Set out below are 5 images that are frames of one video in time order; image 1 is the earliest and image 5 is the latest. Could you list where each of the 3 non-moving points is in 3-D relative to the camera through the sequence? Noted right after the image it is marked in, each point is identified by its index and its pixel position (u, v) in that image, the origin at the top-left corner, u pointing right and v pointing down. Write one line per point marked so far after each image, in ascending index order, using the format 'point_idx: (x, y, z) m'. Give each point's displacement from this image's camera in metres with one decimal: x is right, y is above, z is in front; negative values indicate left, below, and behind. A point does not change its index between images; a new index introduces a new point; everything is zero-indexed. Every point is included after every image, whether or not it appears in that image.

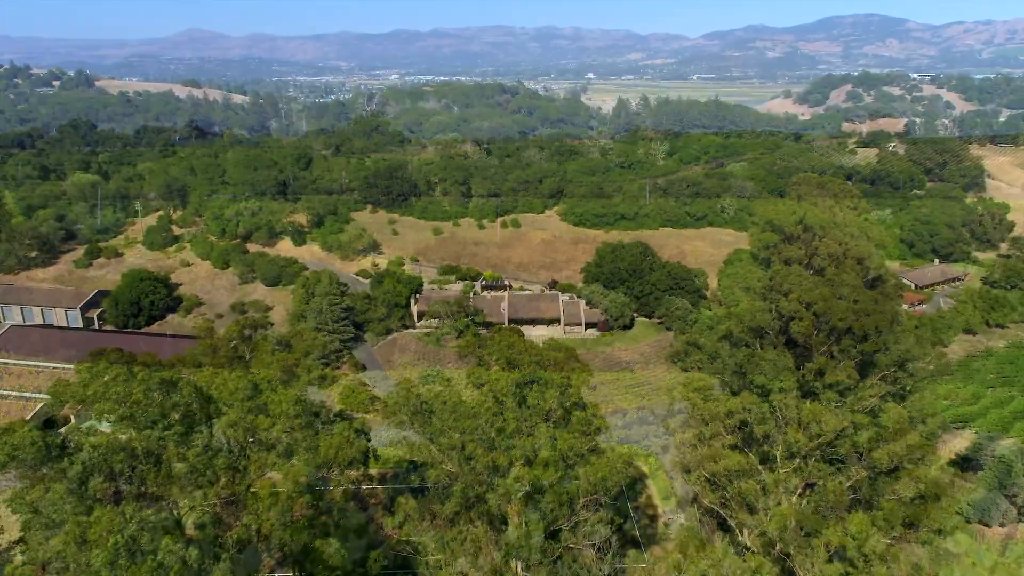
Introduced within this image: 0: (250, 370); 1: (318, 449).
0: (-5.7, -1.7, +16.4) m
1: (-3.9, -3.2, +15.2) m
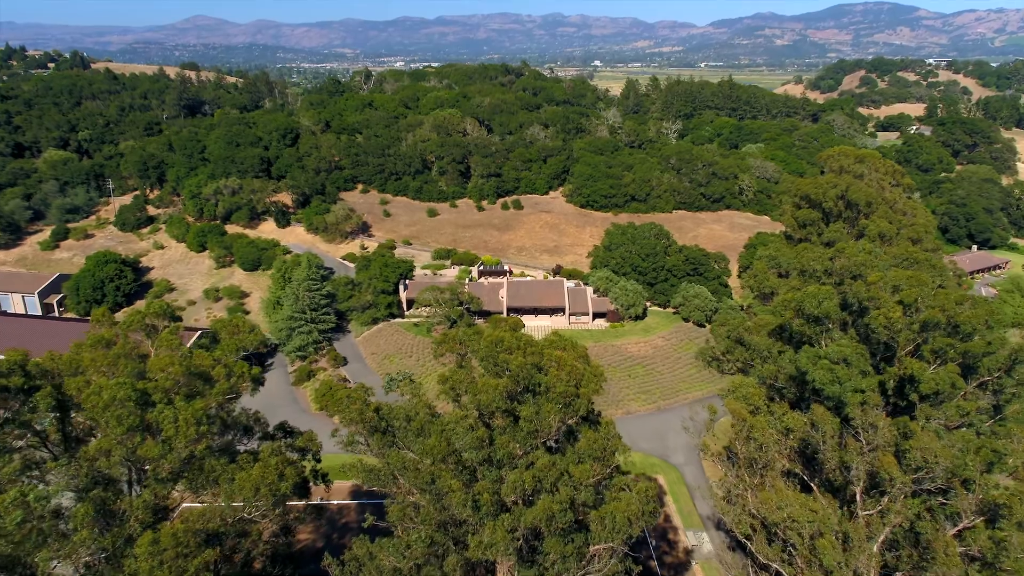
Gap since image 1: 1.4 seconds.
0: (-5.9, -1.3, +12.3) m
1: (-4.1, -2.8, +11.1) m
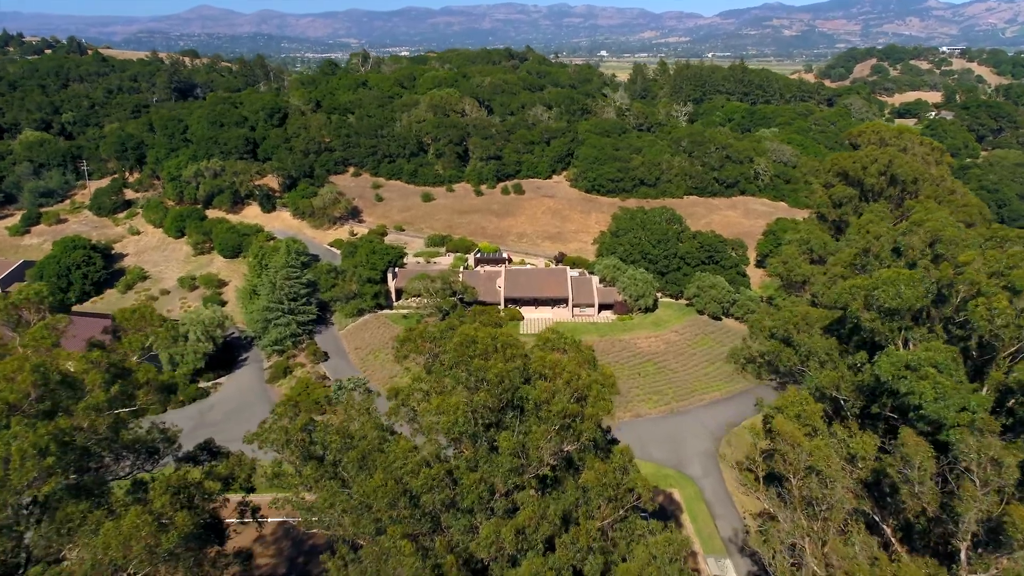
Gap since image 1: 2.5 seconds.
0: (-6.1, -1.1, +9.2) m
1: (-4.4, -2.6, +8.0) m
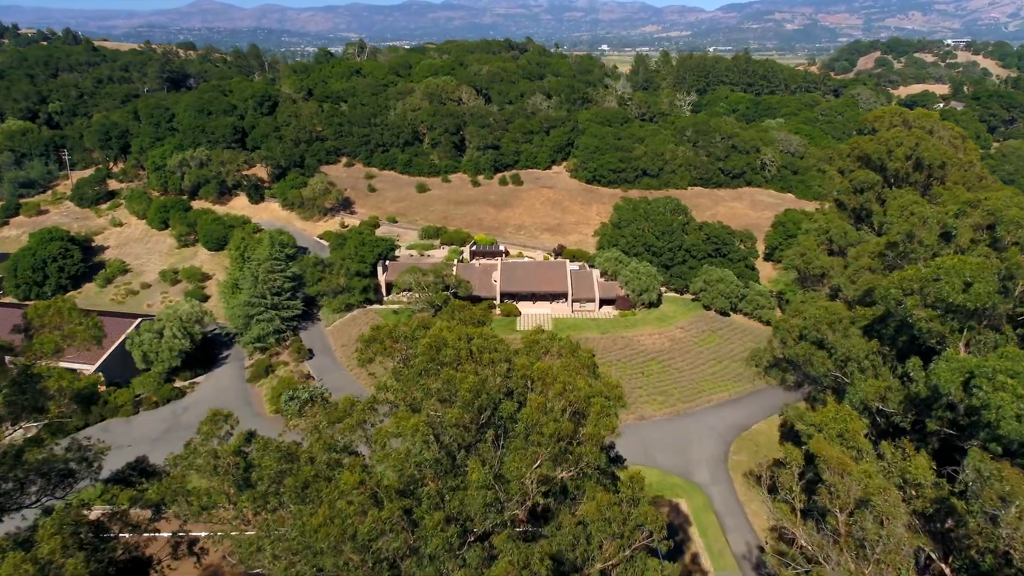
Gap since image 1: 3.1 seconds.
0: (-6.3, -0.9, +7.5) m
1: (-4.6, -2.5, +6.3) m
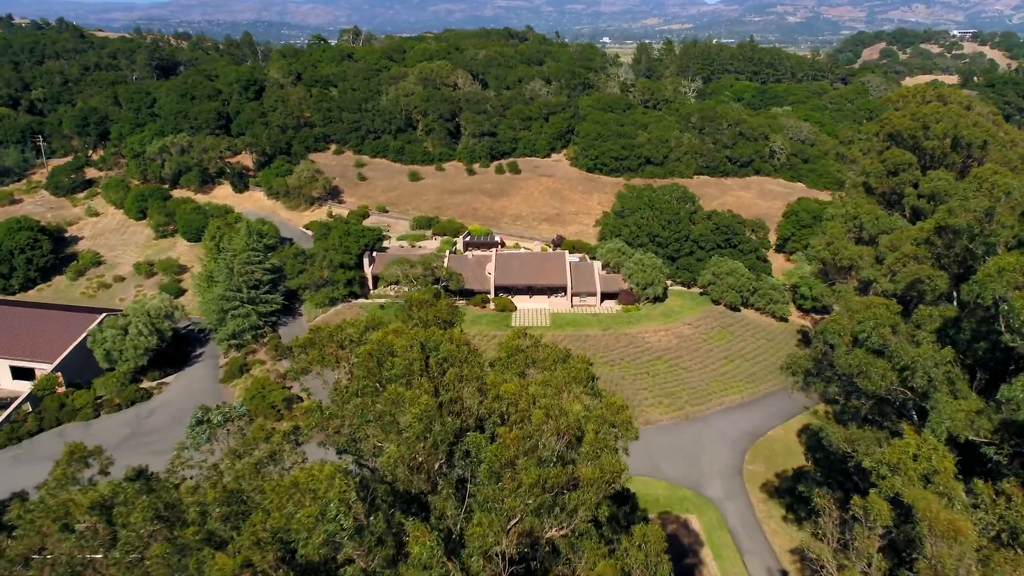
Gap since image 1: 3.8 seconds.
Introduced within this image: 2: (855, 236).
0: (-6.5, -0.9, +5.3) m
1: (-4.8, -2.4, +4.2) m
2: (+8.8, +1.3, +19.7) m
